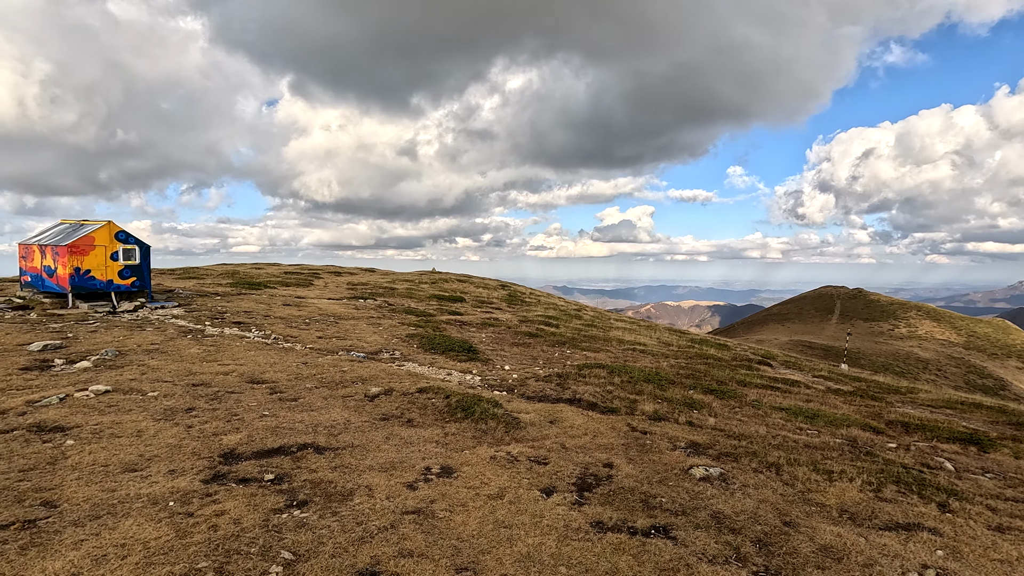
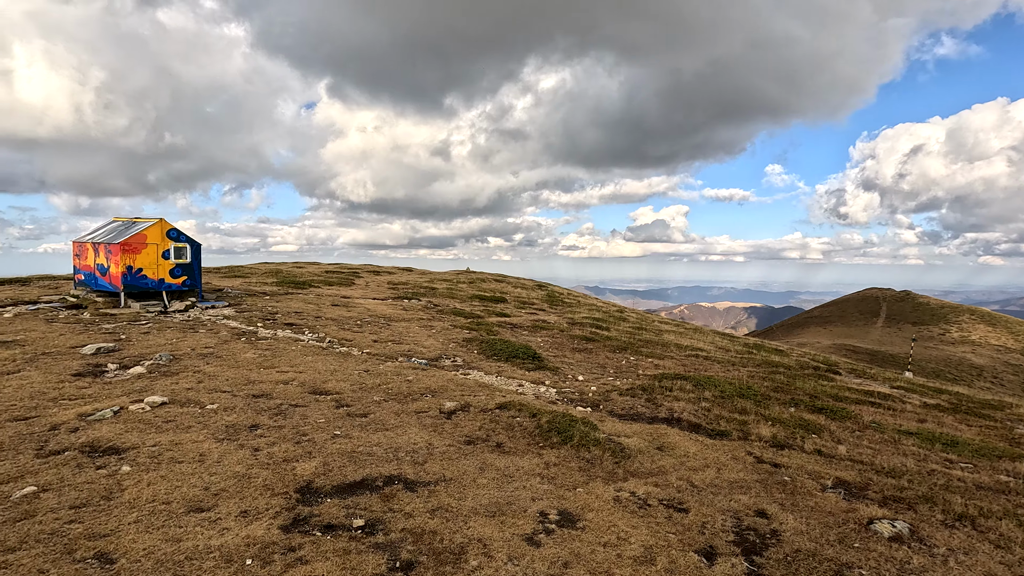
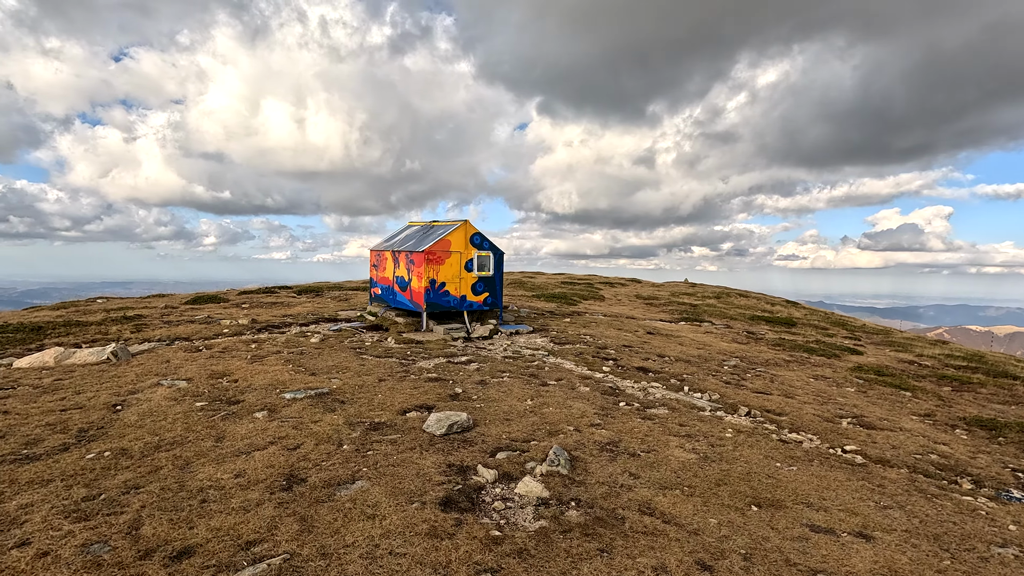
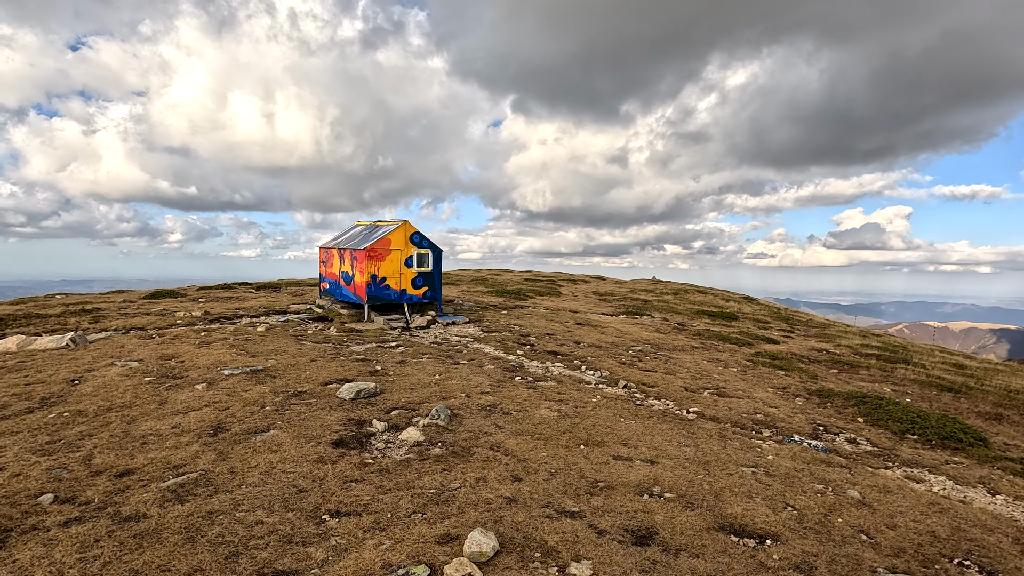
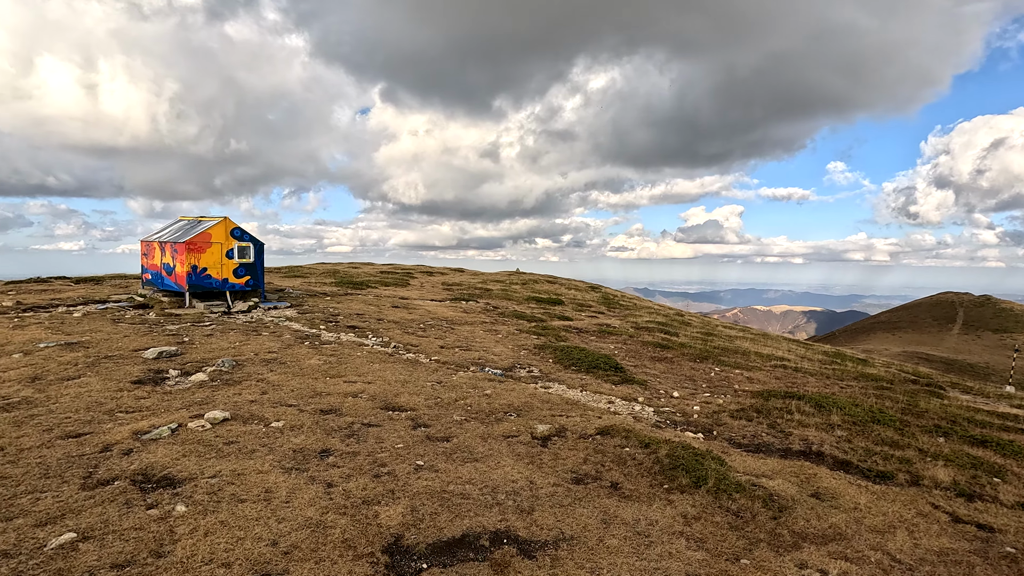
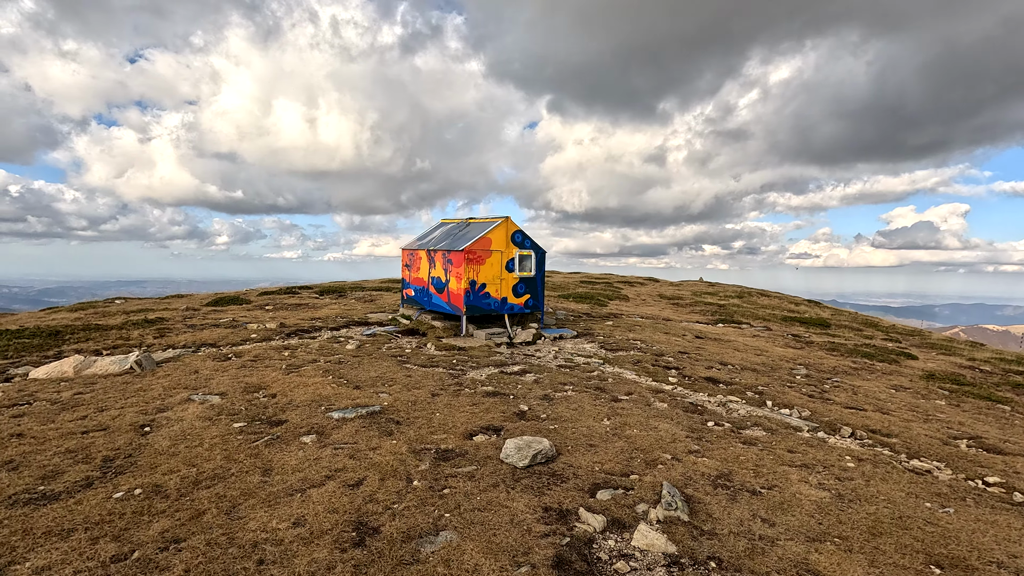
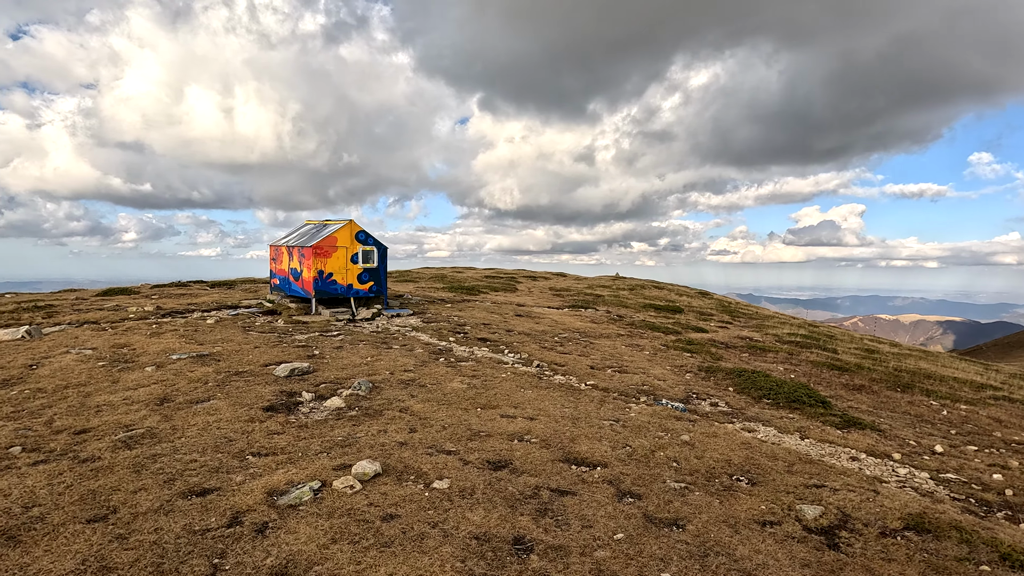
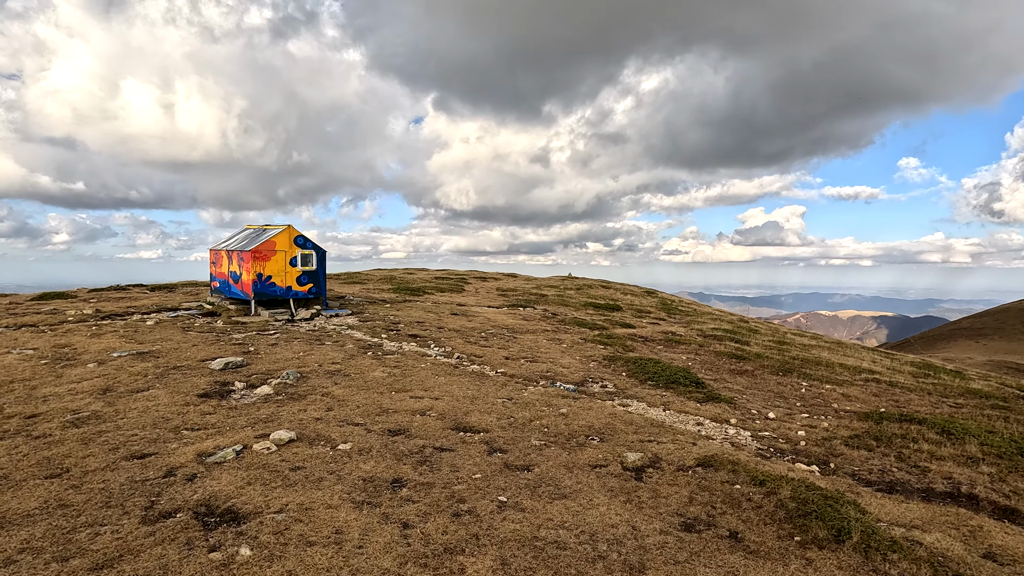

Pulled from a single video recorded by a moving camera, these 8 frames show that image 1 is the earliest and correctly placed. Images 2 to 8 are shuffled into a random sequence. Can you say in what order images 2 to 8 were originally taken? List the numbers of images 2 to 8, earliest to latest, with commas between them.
2, 5, 8, 7, 4, 3, 6
